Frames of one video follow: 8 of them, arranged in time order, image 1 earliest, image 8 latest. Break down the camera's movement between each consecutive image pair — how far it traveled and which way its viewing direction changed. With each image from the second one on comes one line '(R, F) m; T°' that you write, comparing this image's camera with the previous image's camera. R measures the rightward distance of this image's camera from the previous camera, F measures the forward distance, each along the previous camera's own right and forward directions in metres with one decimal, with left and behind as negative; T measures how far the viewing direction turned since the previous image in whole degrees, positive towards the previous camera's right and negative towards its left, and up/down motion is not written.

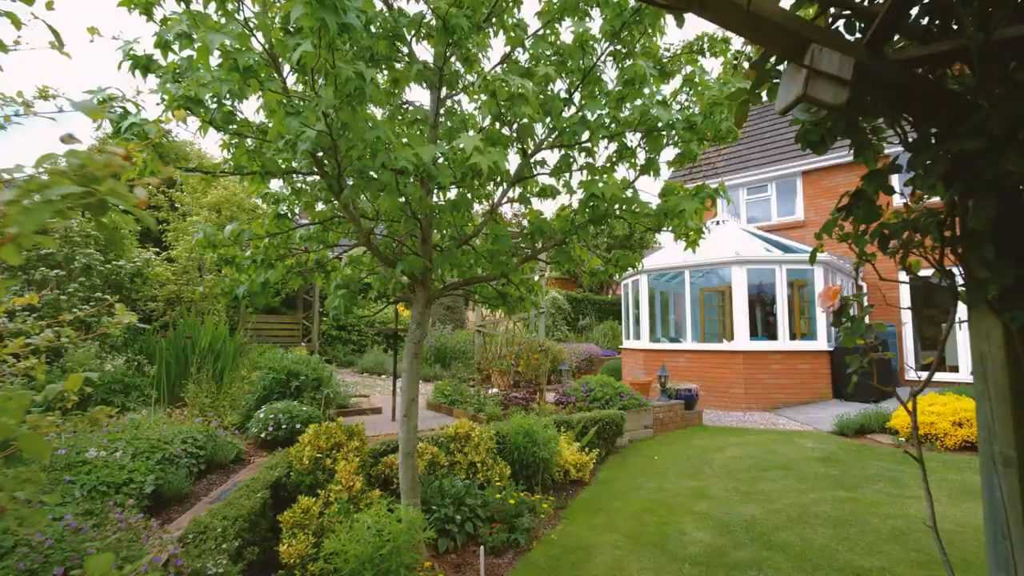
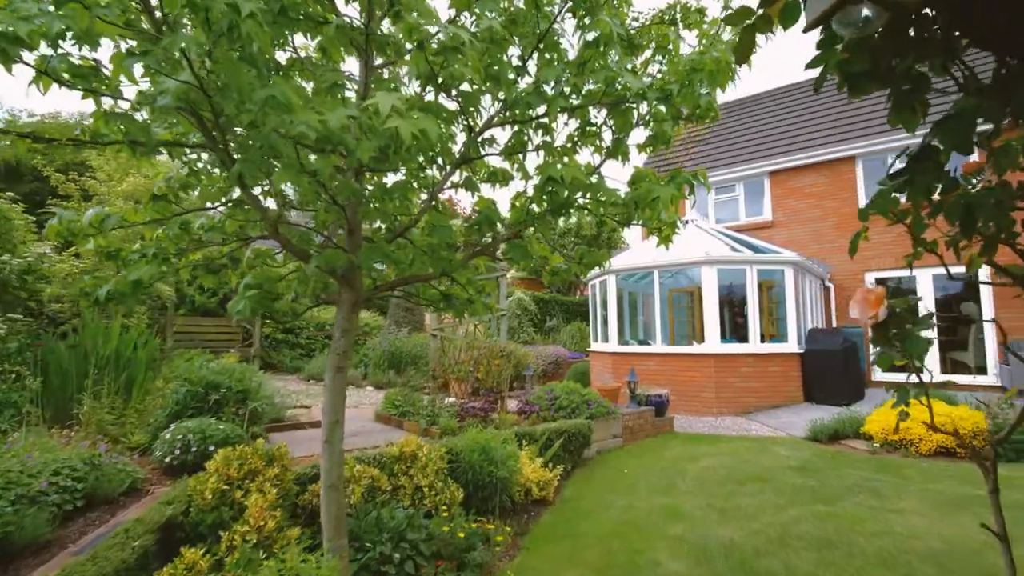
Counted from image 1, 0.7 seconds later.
(+0.2, +0.5) m; +3°
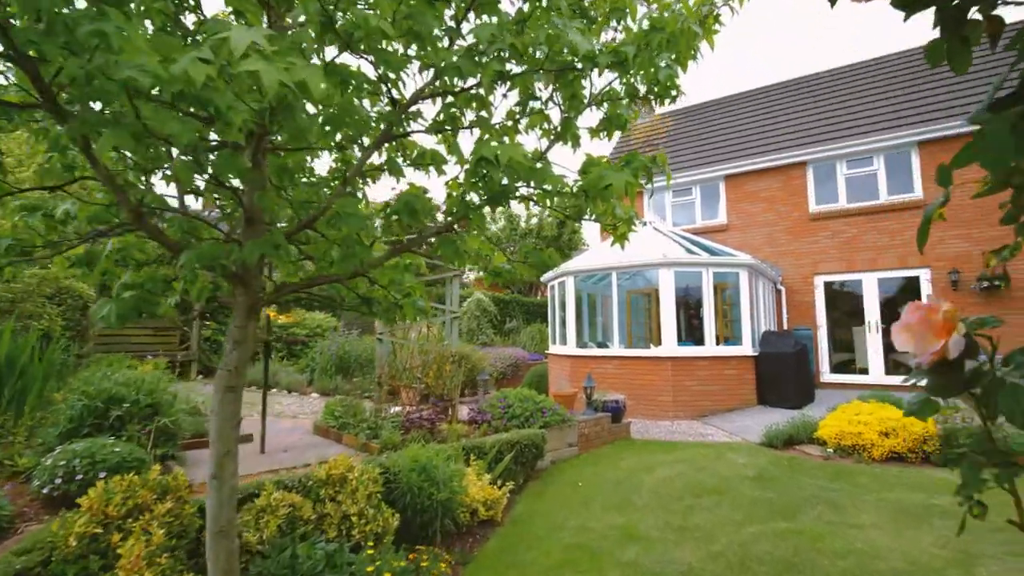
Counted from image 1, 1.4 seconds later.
(+0.1, +0.4) m; +4°
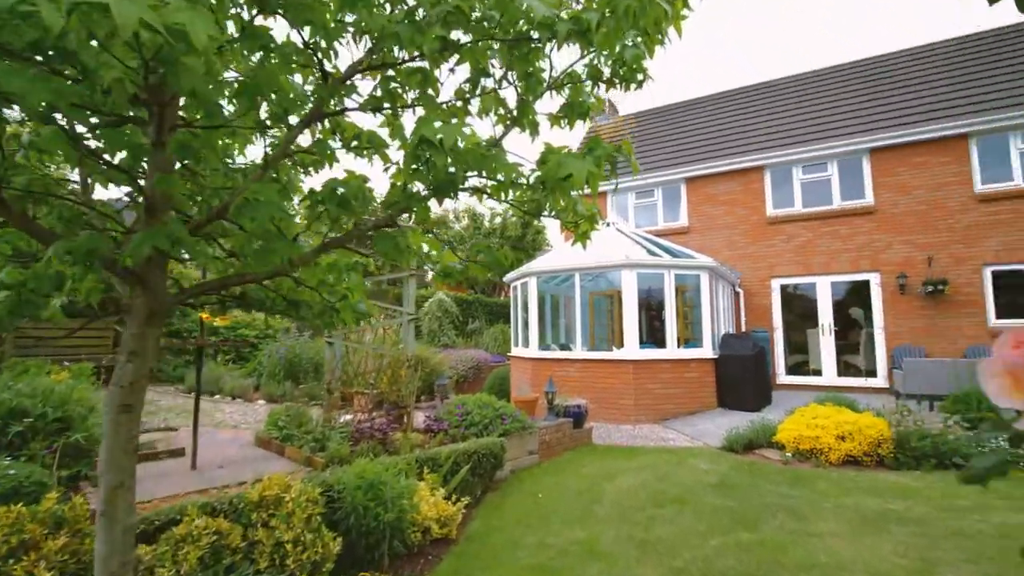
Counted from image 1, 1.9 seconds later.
(+0.1, +0.3) m; +4°
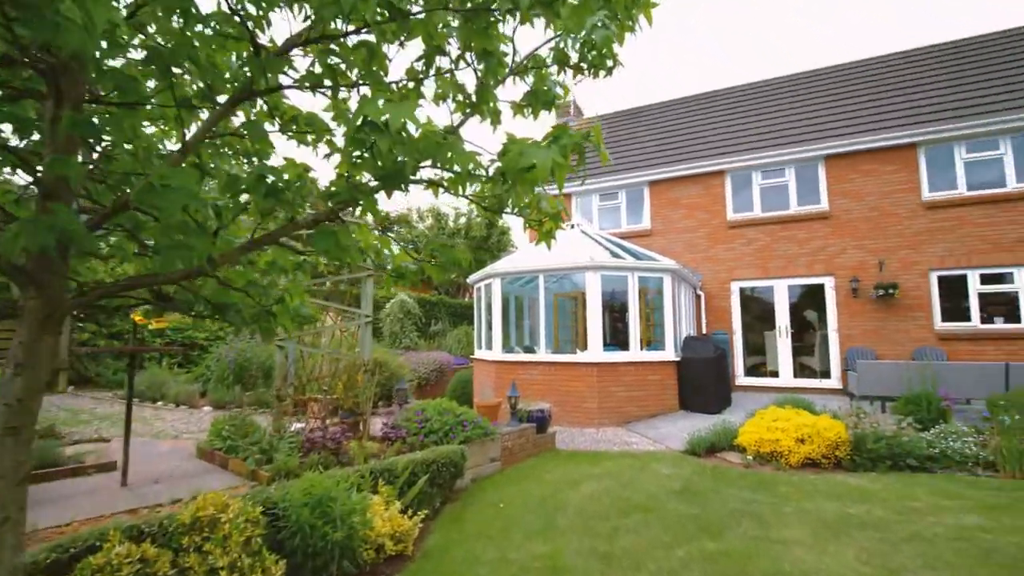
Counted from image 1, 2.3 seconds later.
(0.0, +0.2) m; +4°
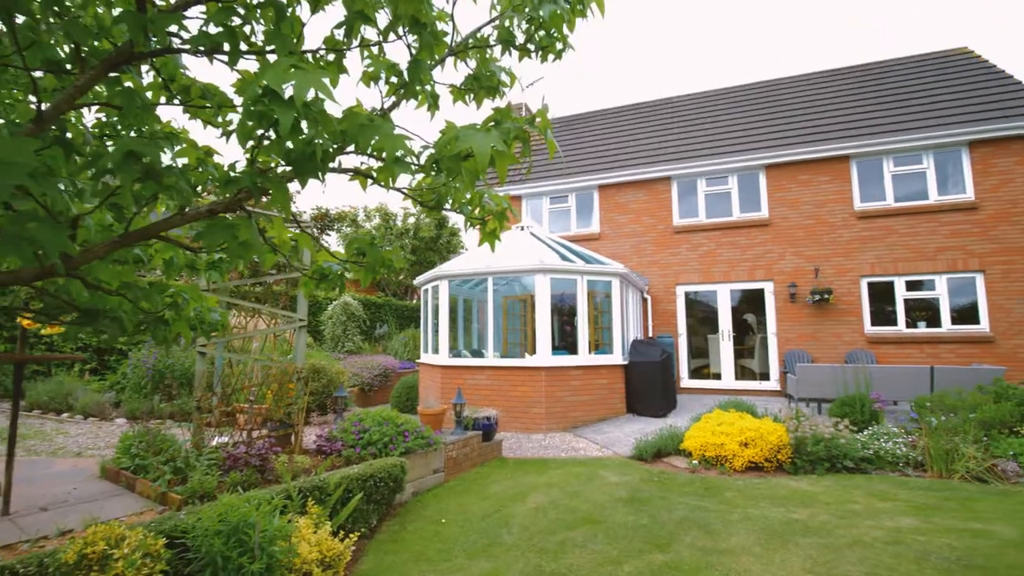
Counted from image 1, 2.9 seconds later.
(+0.1, +0.3) m; +5°
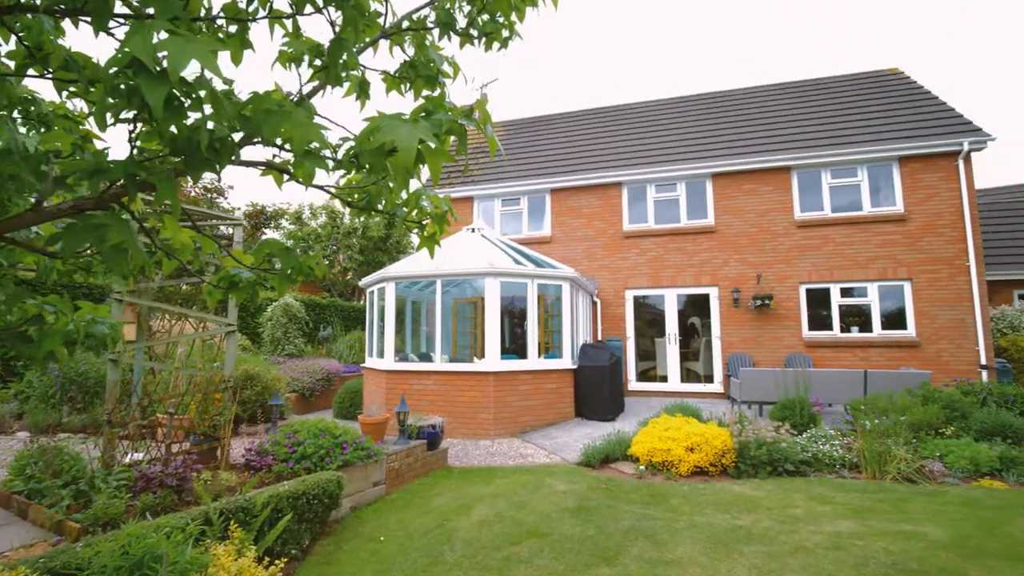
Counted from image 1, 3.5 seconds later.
(+0.1, +0.2) m; +5°
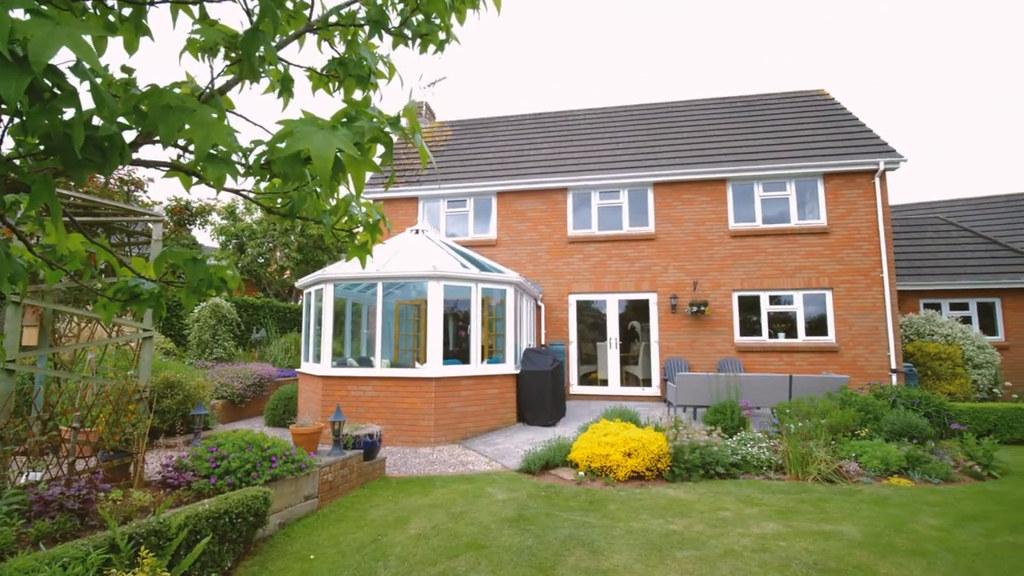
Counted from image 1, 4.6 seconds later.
(0.0, +0.1) m; +6°
